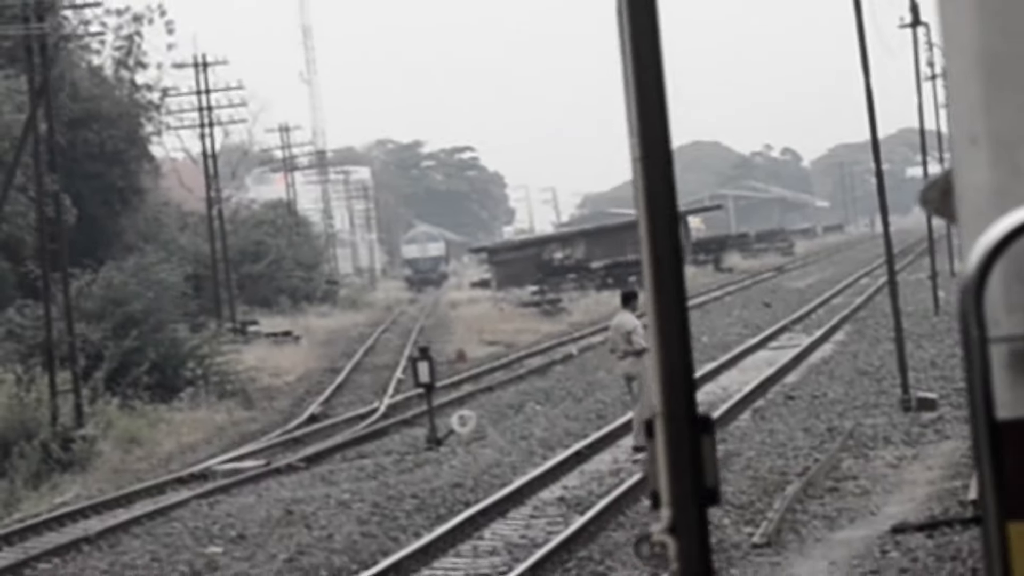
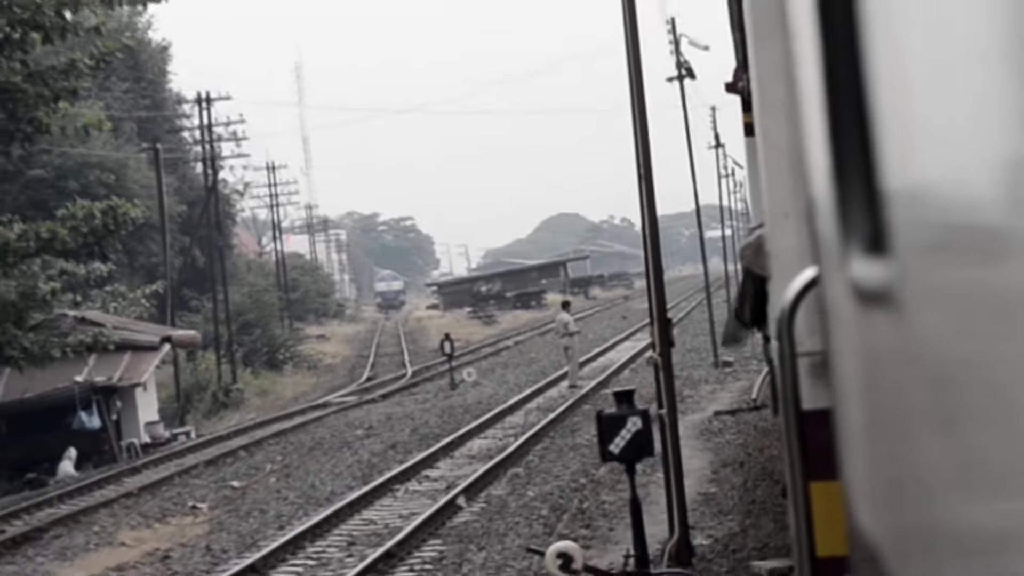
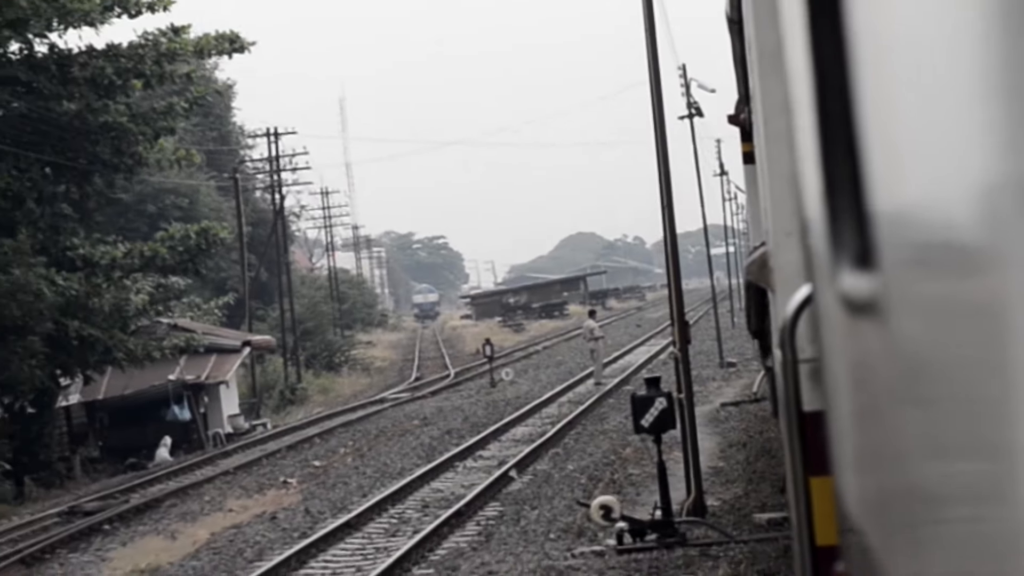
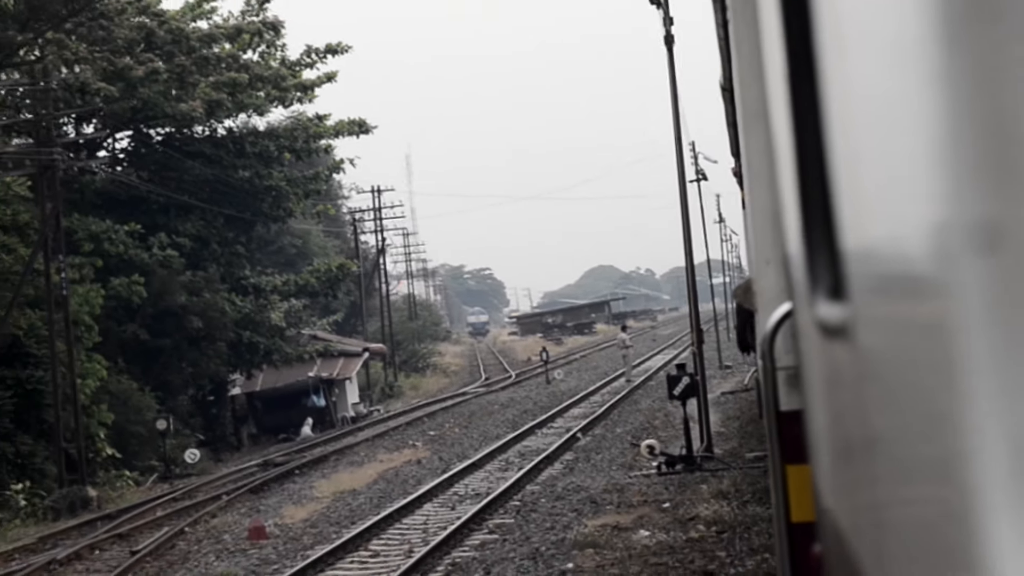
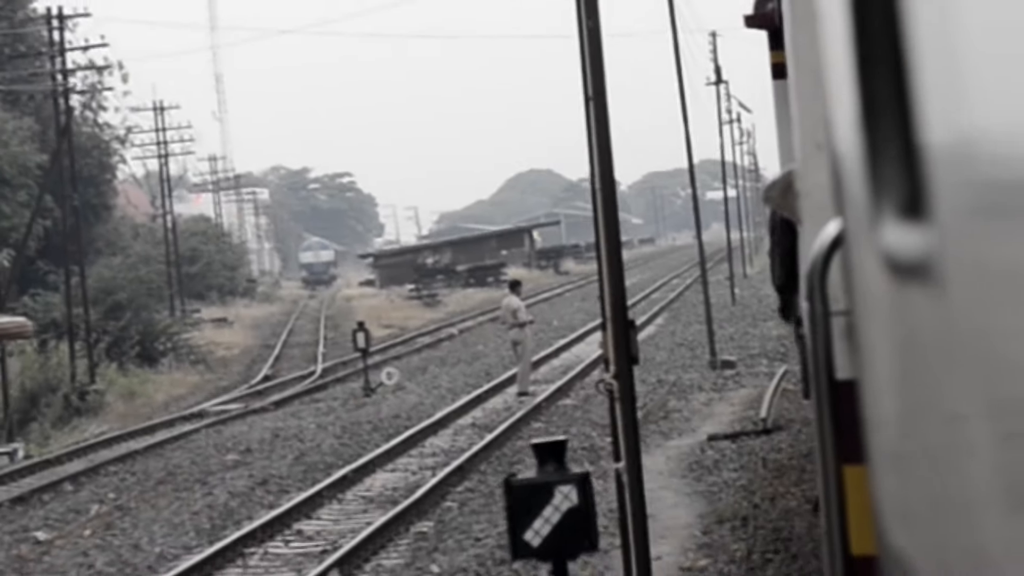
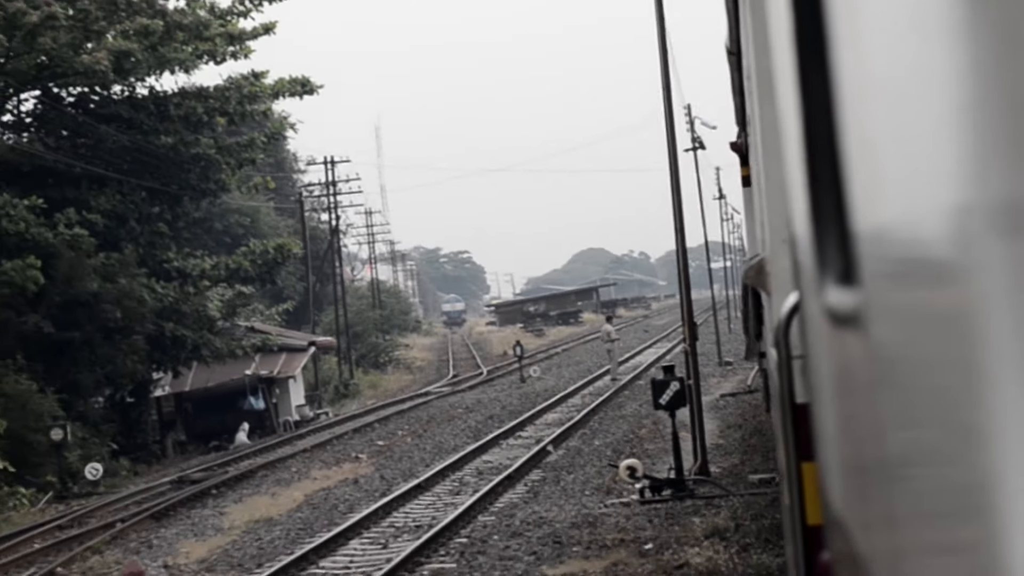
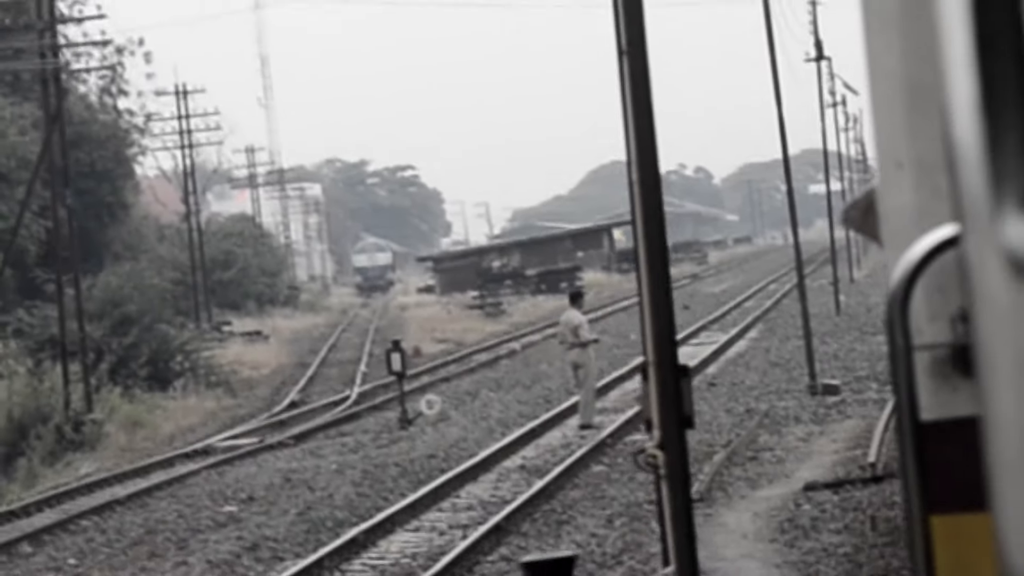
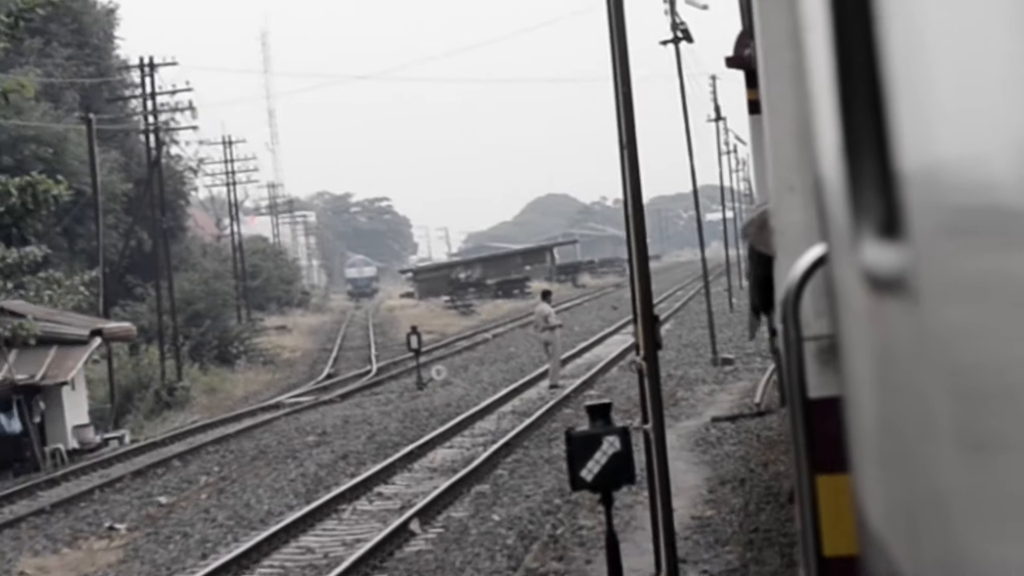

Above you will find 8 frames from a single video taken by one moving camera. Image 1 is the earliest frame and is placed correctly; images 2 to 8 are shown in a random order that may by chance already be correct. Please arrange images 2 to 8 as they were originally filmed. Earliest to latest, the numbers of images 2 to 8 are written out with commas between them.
7, 5, 8, 2, 3, 6, 4
